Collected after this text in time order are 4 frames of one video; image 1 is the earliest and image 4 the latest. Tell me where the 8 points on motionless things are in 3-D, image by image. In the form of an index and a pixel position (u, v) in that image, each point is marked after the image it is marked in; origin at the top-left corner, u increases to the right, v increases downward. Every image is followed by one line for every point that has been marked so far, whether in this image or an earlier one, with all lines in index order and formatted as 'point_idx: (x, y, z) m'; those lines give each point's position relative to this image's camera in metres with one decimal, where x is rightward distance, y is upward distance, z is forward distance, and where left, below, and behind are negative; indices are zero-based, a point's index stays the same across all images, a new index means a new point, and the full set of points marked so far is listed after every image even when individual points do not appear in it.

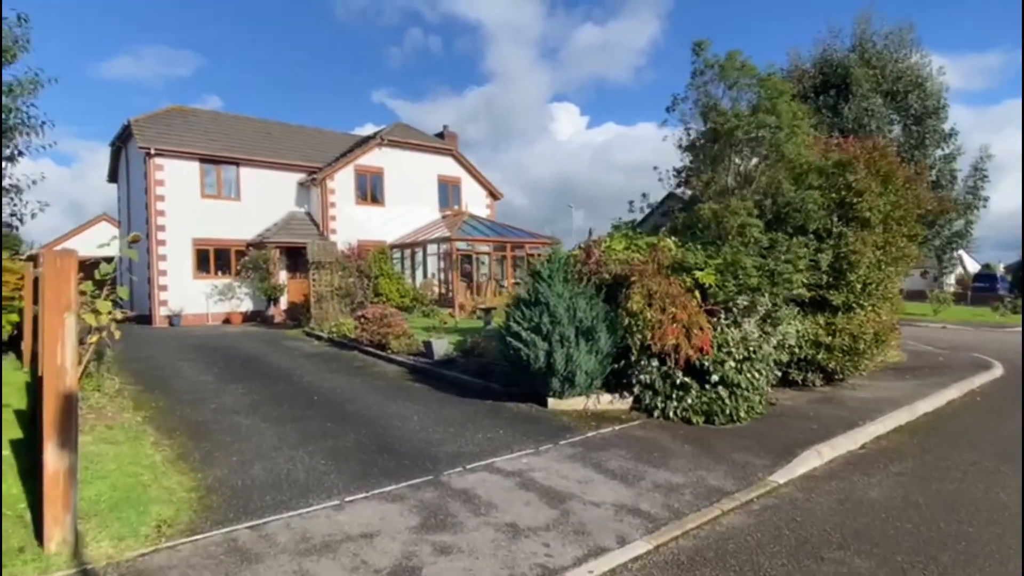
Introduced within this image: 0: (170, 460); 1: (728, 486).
0: (-3.4, -1.7, +5.7) m
1: (+2.1, -1.9, +5.6) m
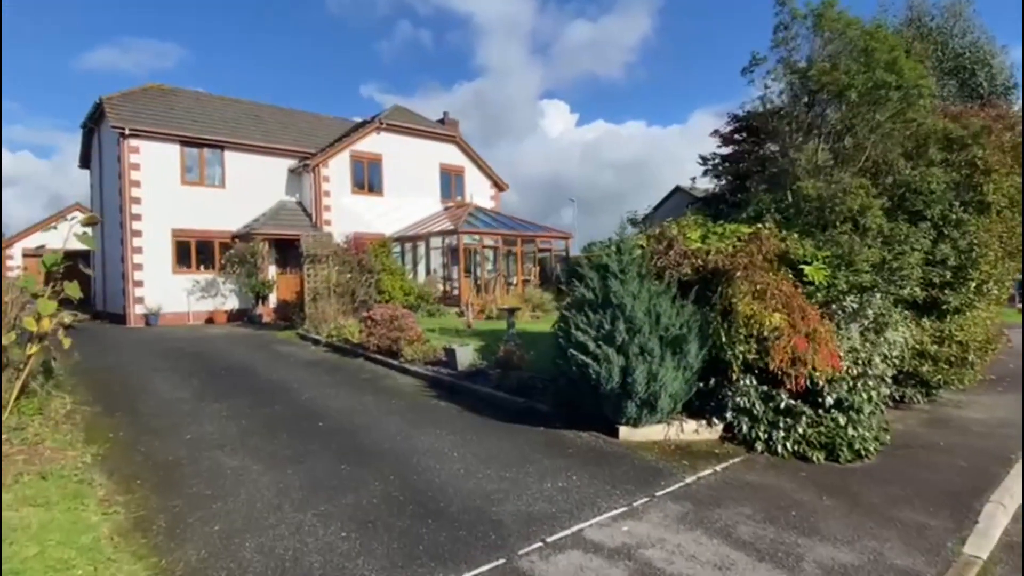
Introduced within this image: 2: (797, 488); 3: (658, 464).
0: (-2.7, -1.7, +4.0) m
1: (+2.8, -1.9, +3.9) m
2: (+2.5, -1.8, +5.2) m
3: (+1.4, -1.7, +5.6) m
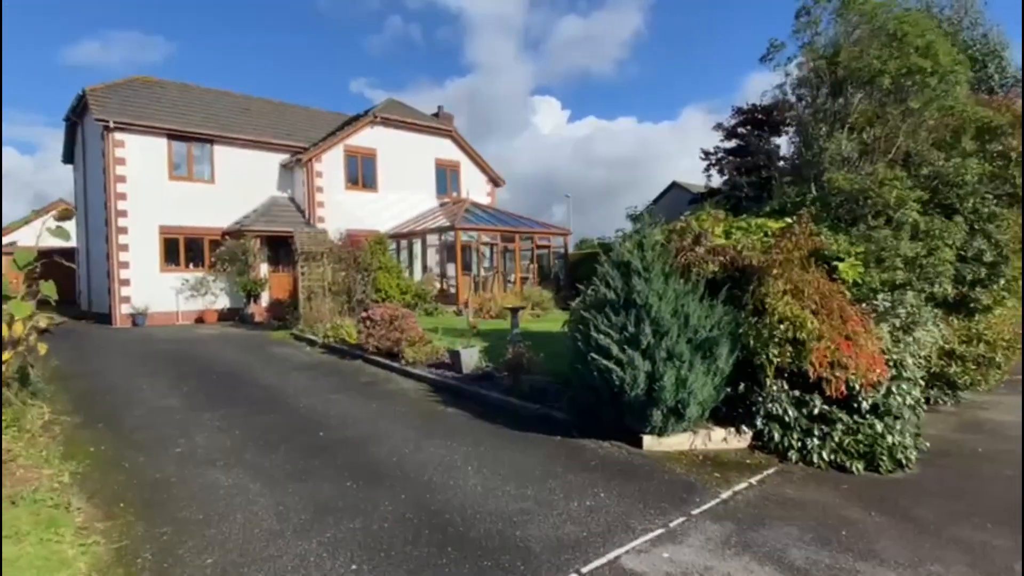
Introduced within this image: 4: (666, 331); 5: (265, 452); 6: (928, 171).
0: (-2.5, -1.7, +3.5) m
1: (+3.0, -1.9, +3.6) m
2: (+2.7, -1.8, +4.8) m
3: (+1.6, -1.7, +5.2) m
4: (+1.4, -0.4, +5.4) m
5: (-2.3, -1.5, +5.5) m
6: (+4.8, +1.3, +6.7) m
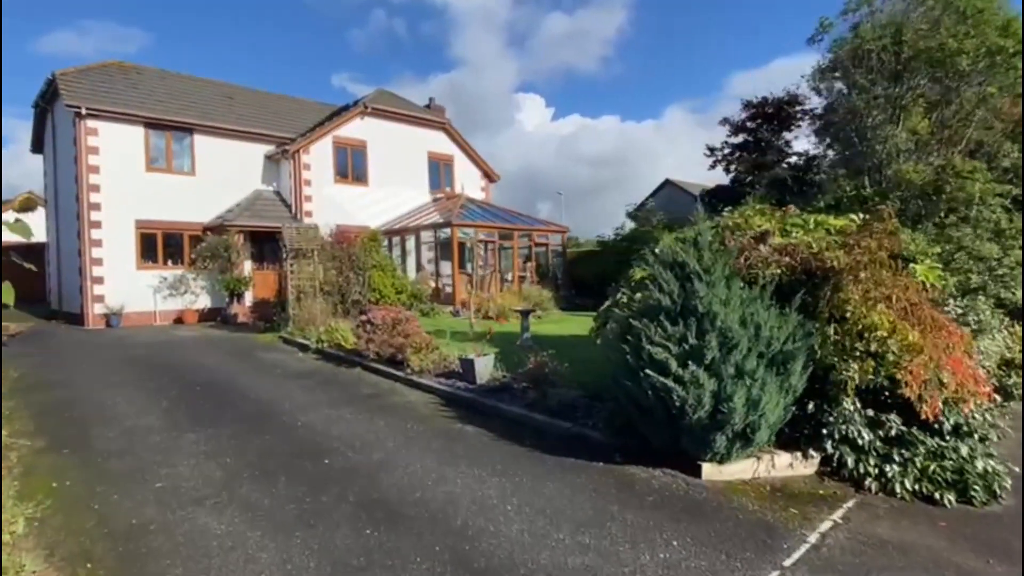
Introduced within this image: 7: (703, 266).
0: (-2.1, -1.7, +2.7) m
1: (+3.4, -2.0, +2.9) m
2: (+3.1, -1.8, +4.1) m
3: (+1.9, -1.7, +4.5) m
4: (+1.8, -0.4, +4.7) m
5: (-2.0, -1.6, +4.7) m
6: (+5.1, +1.3, +6.1) m
7: (+1.6, +0.2, +5.0) m
